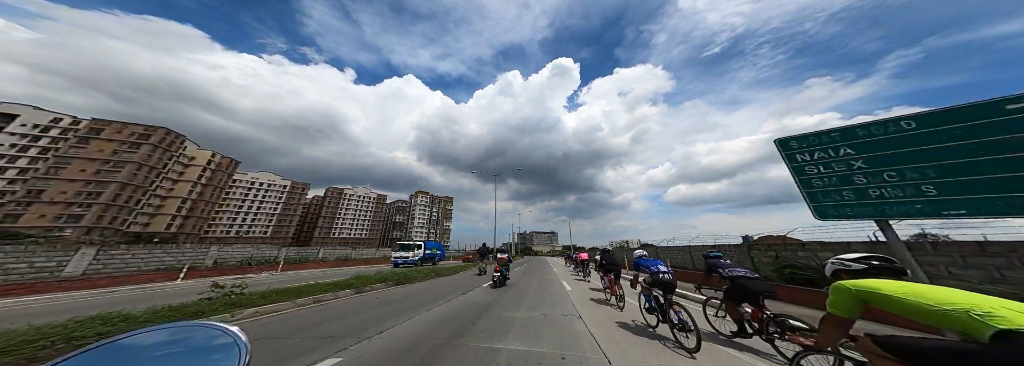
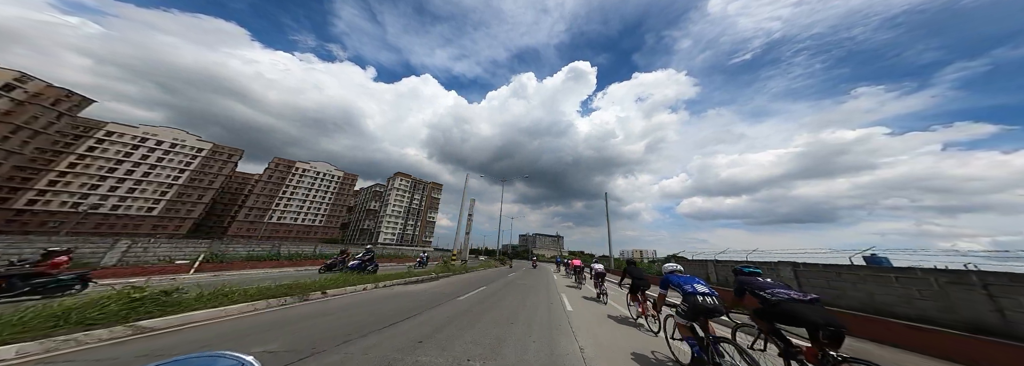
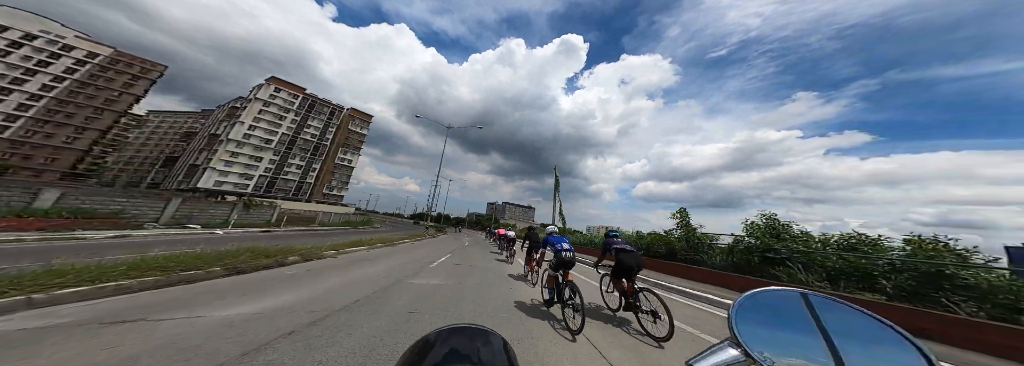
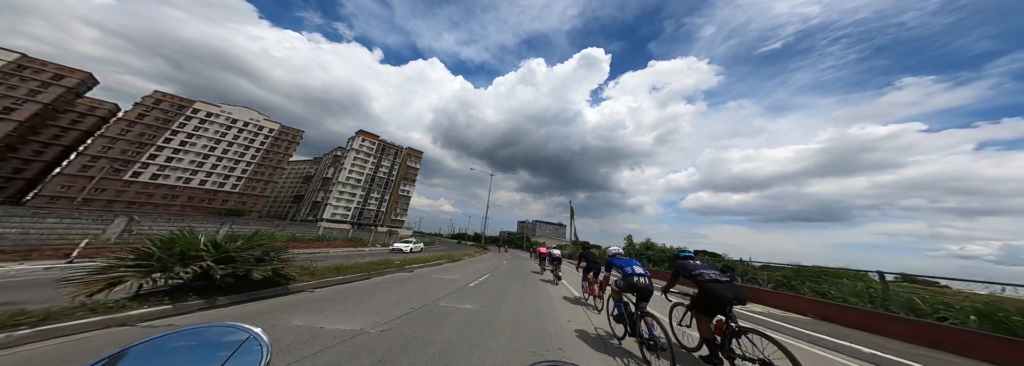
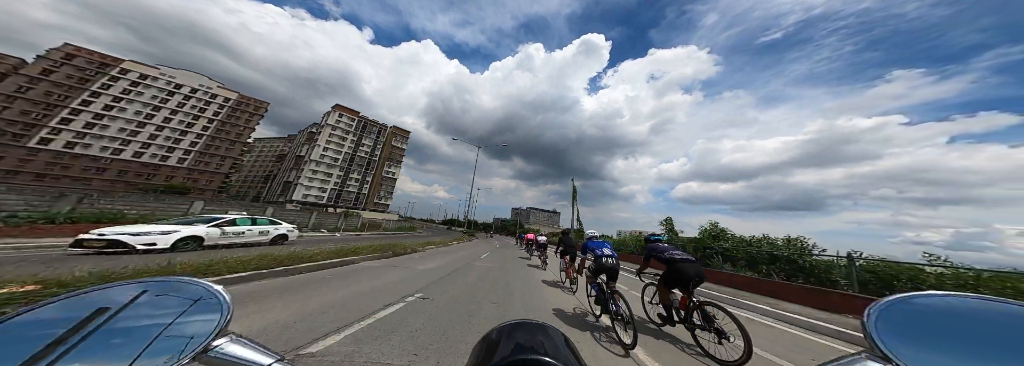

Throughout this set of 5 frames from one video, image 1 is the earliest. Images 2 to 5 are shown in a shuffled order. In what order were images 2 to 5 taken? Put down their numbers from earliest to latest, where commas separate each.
2, 4, 5, 3
